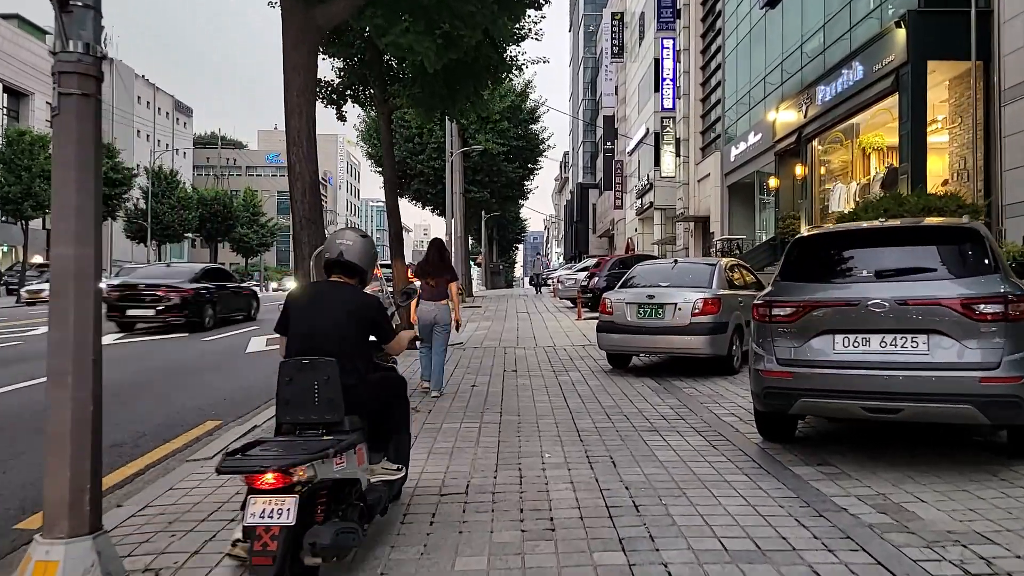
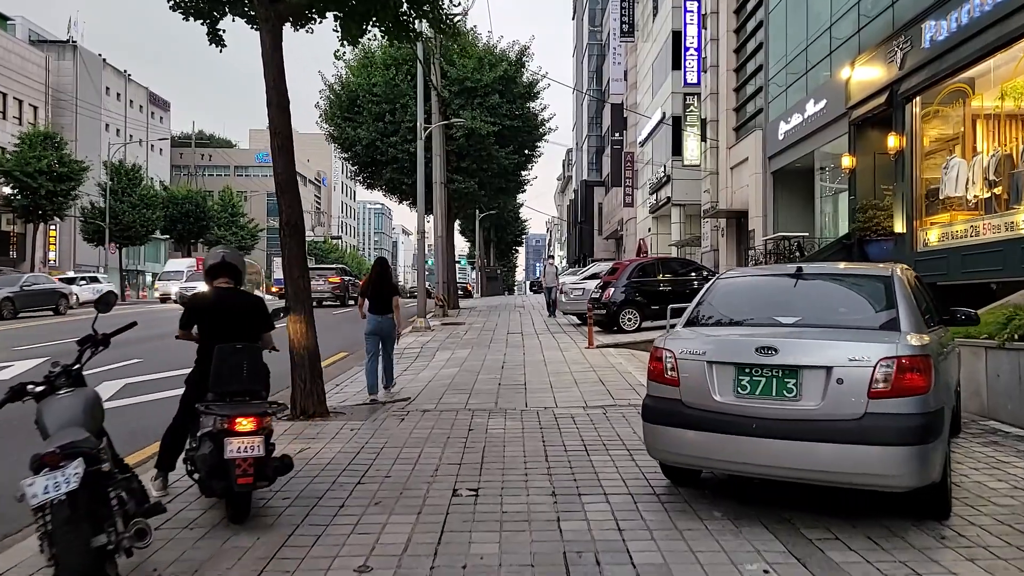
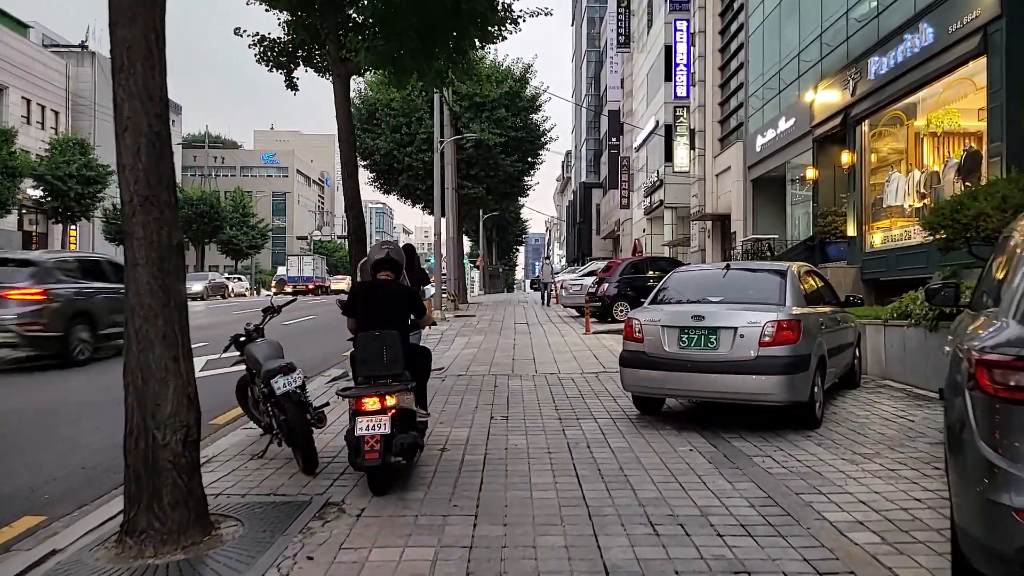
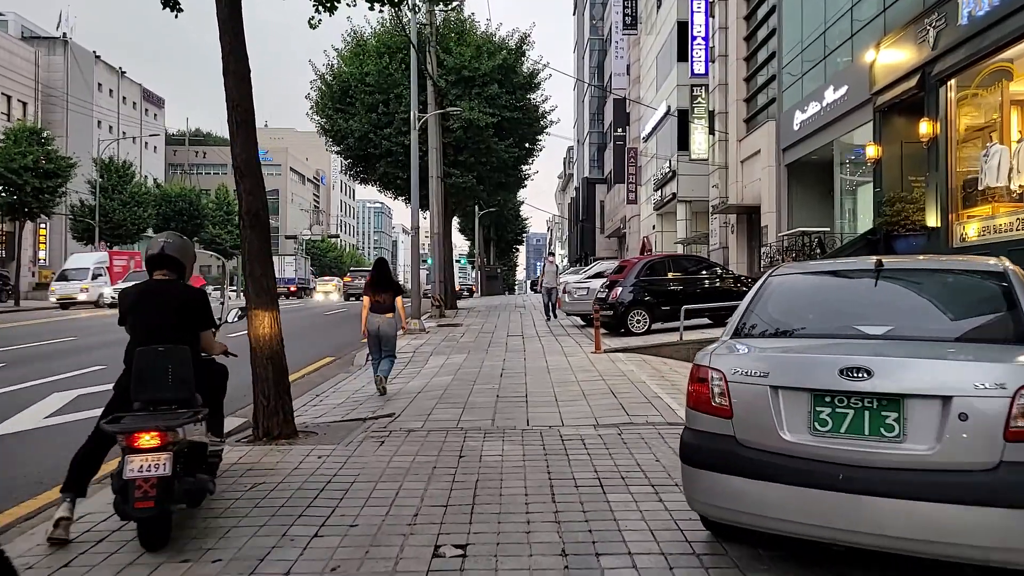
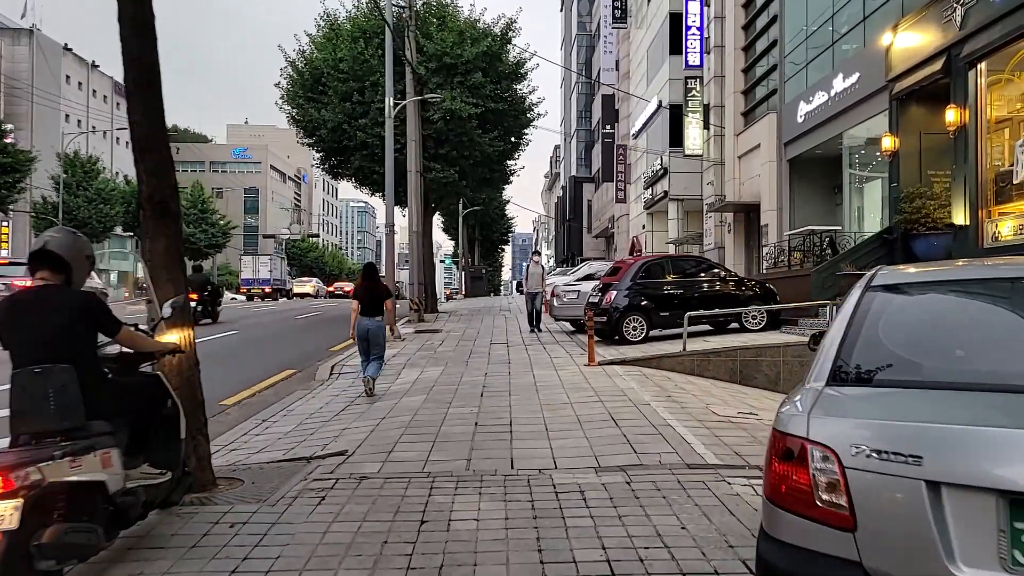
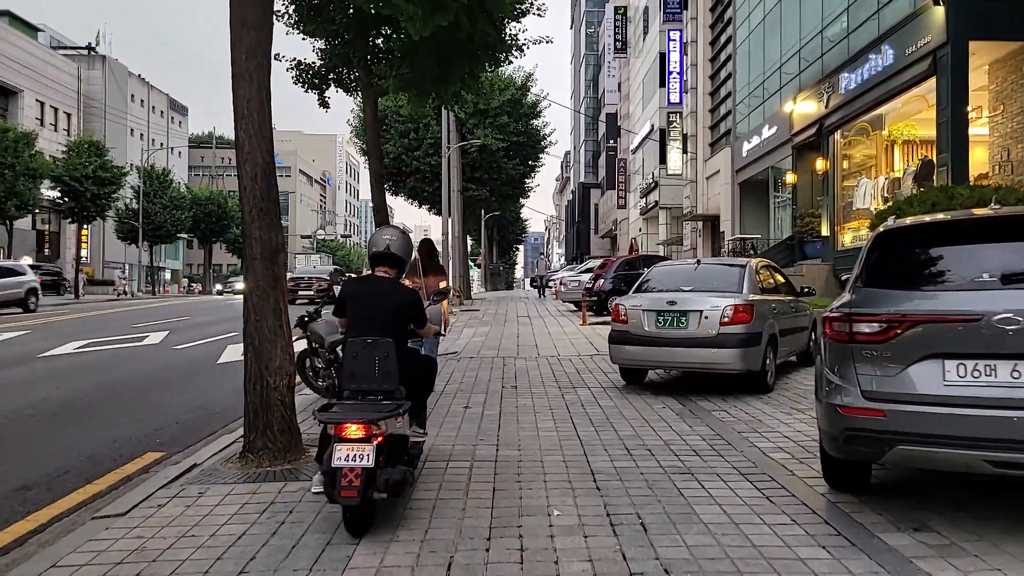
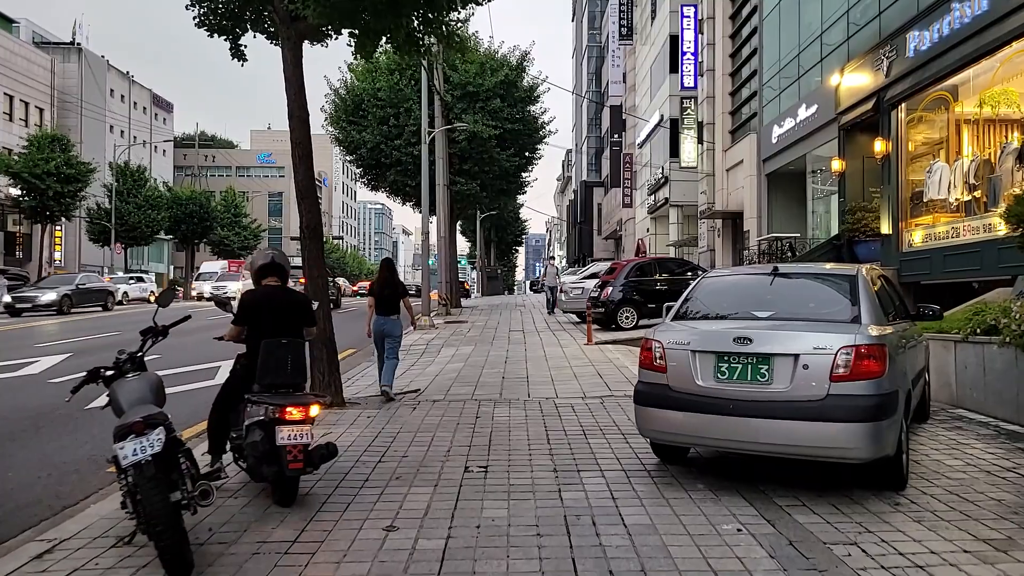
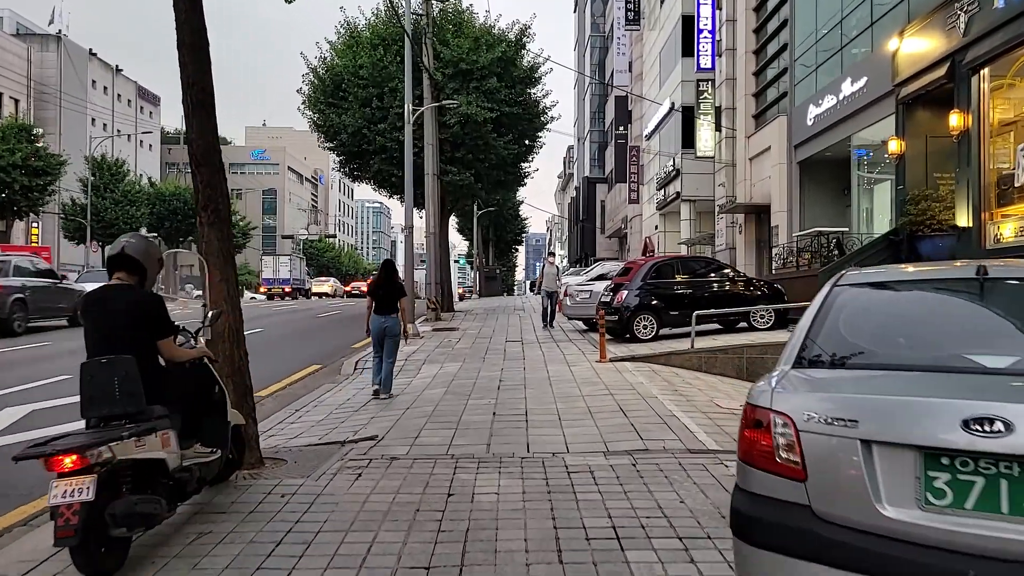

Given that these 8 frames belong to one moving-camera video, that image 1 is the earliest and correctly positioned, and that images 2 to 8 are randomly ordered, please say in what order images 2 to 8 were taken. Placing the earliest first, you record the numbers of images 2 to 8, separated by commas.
6, 3, 7, 2, 4, 8, 5
